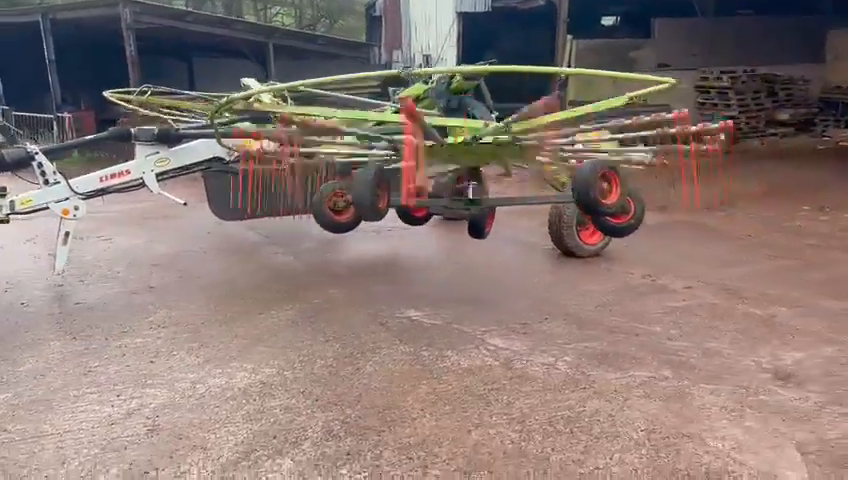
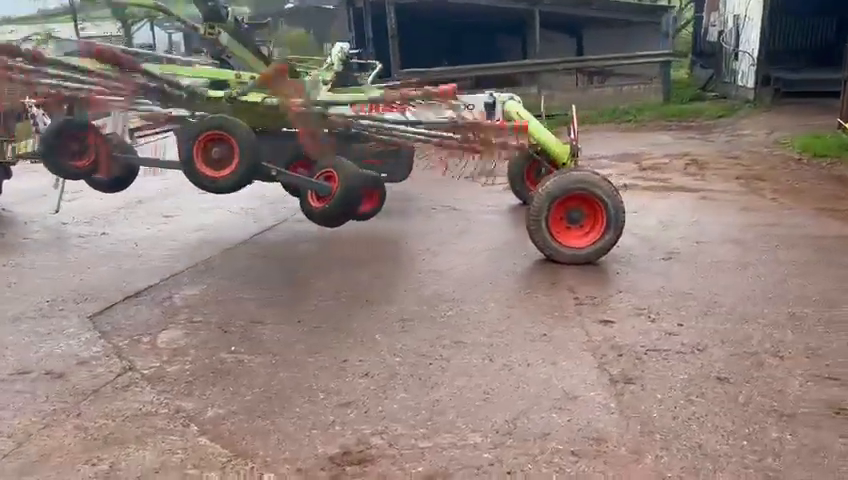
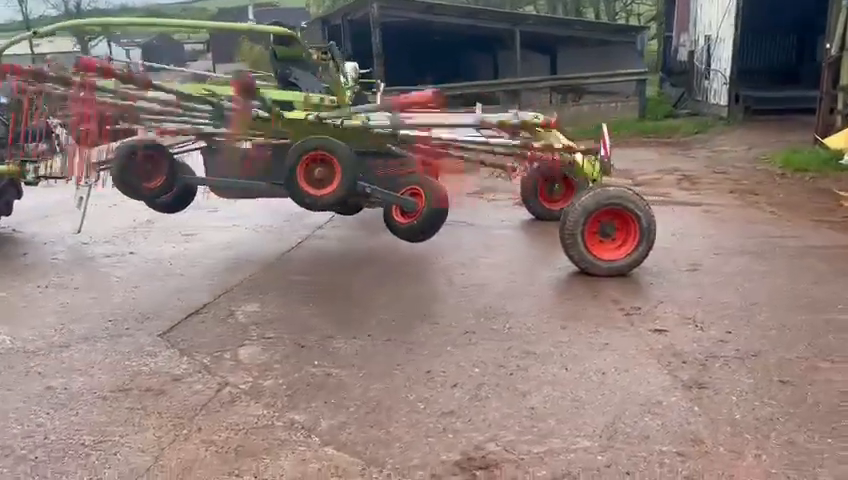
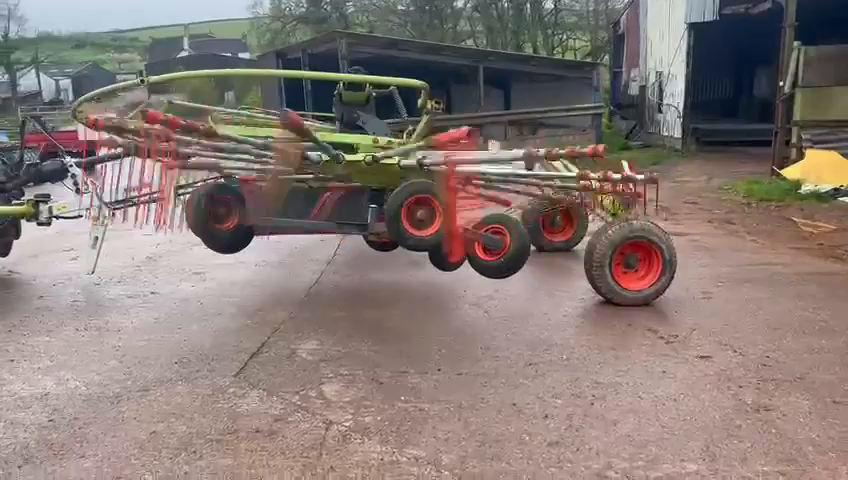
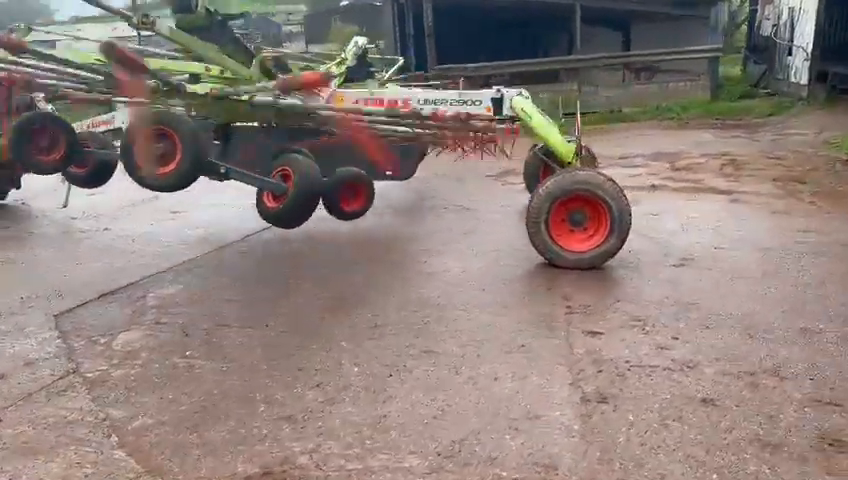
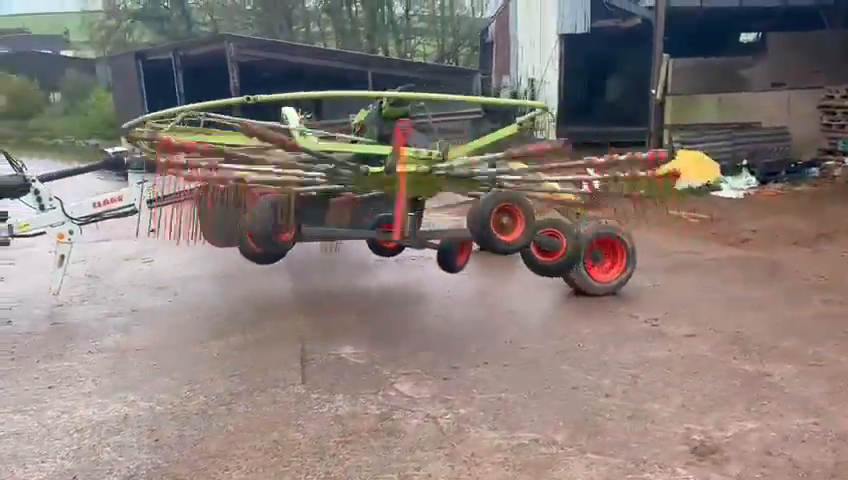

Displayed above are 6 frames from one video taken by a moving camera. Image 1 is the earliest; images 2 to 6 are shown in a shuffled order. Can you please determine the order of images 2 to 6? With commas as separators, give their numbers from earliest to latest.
6, 4, 3, 2, 5
